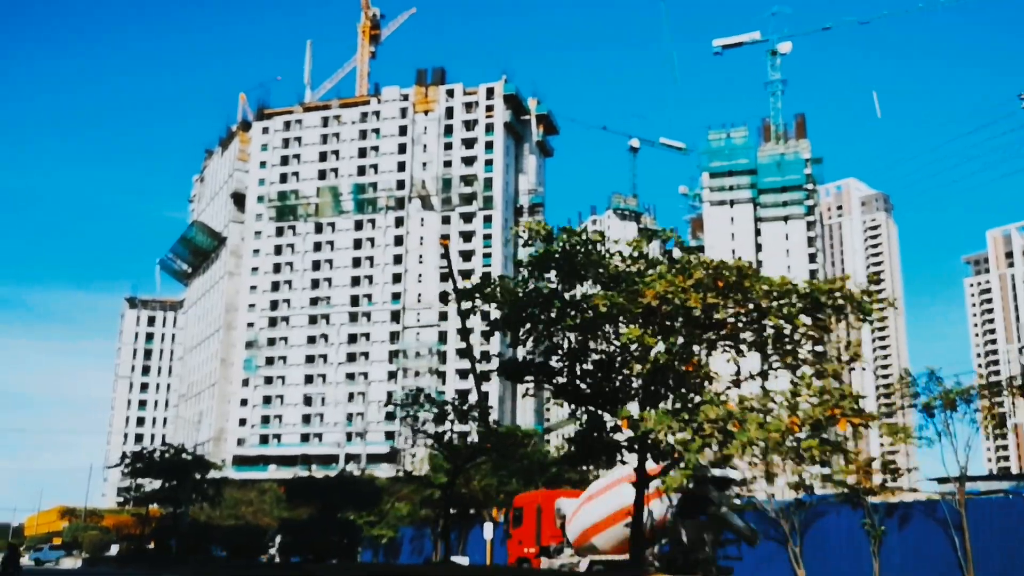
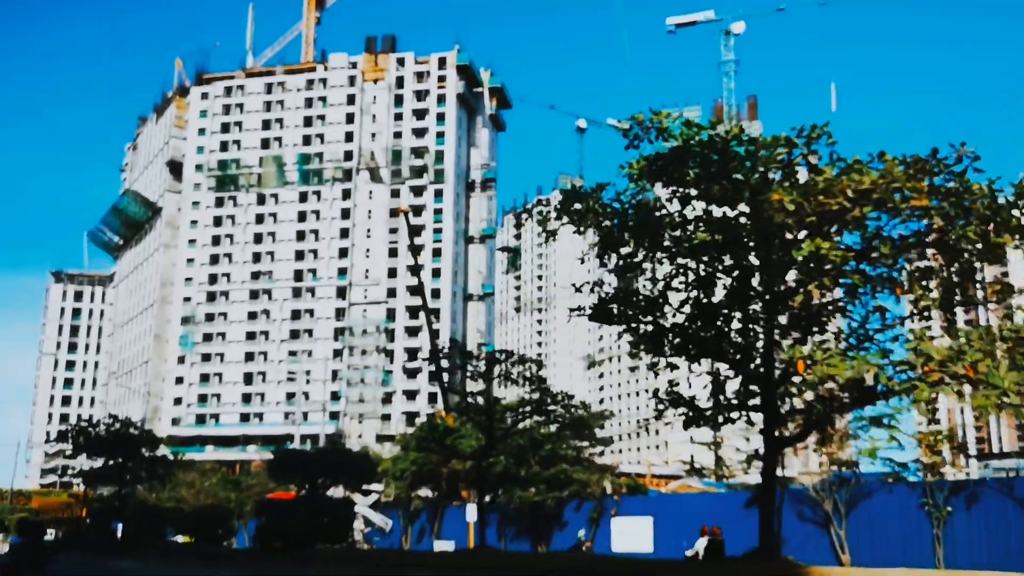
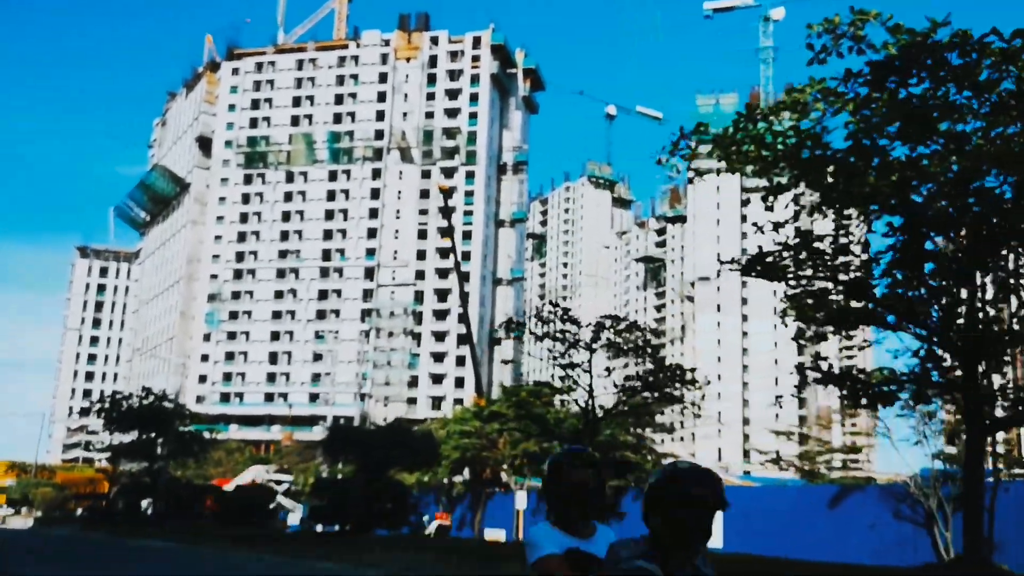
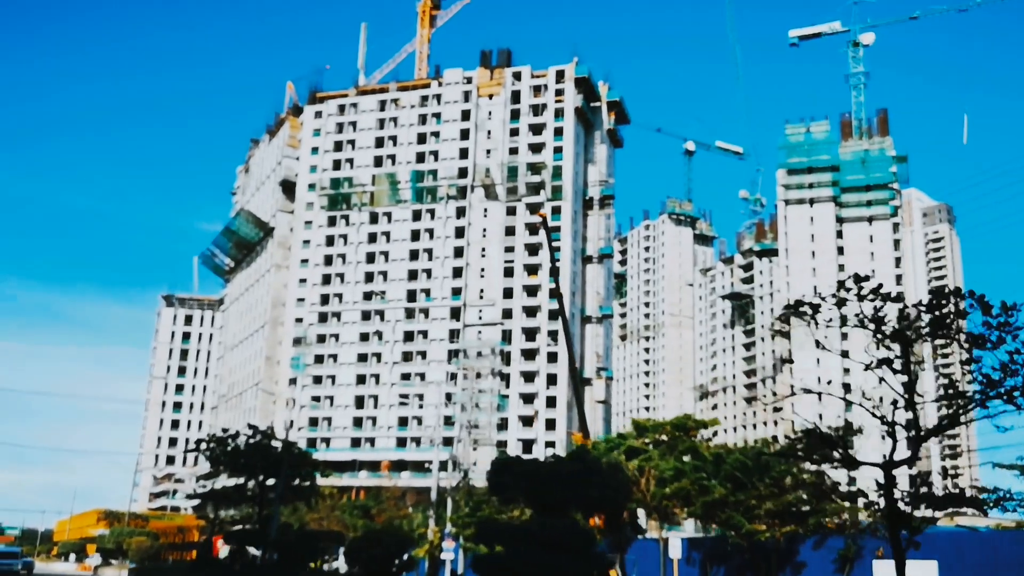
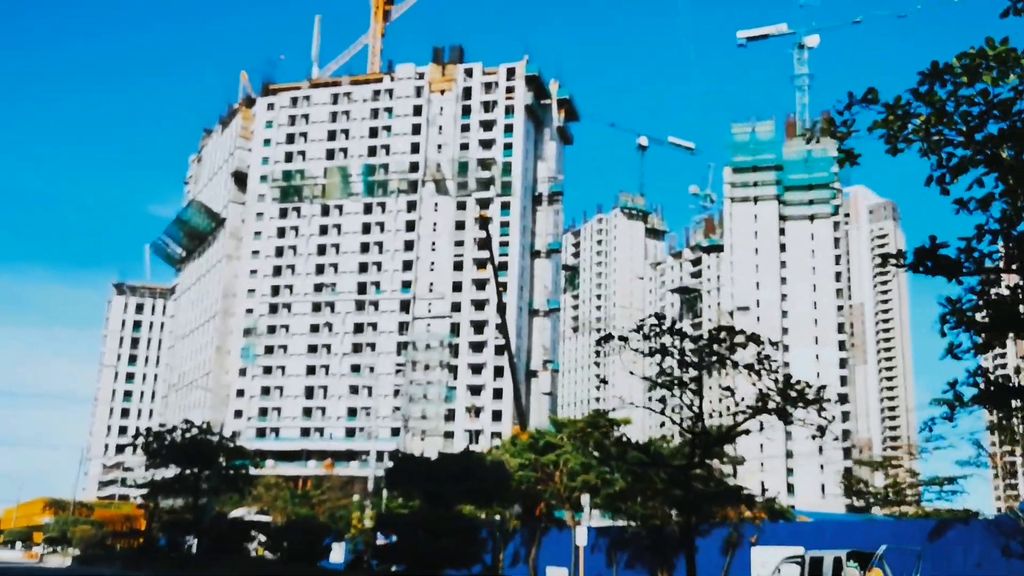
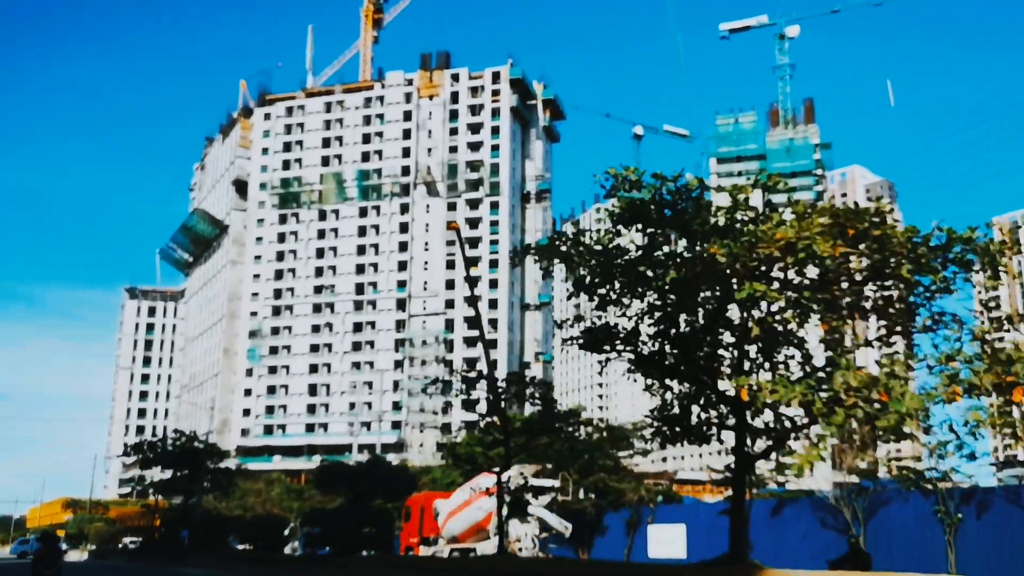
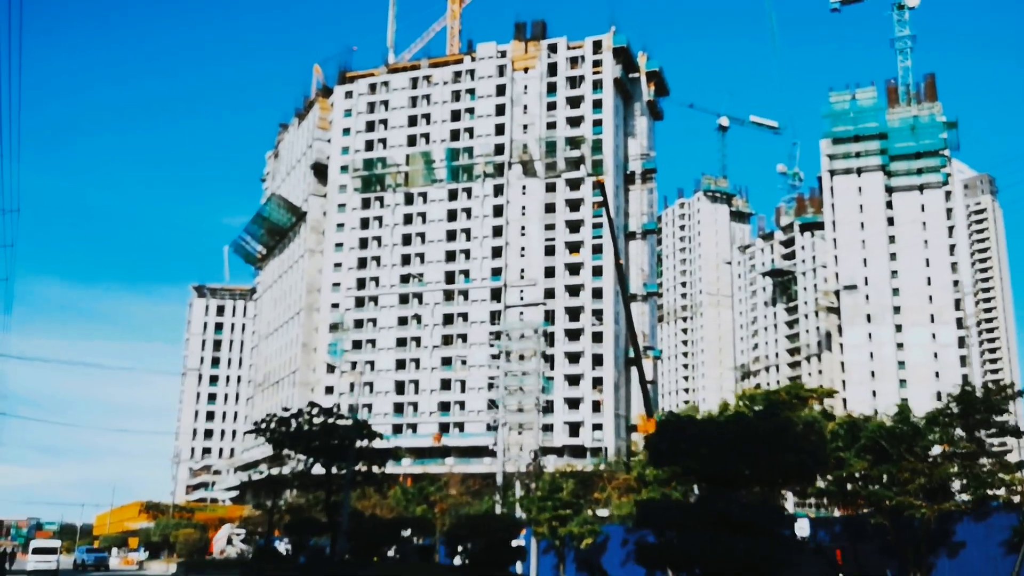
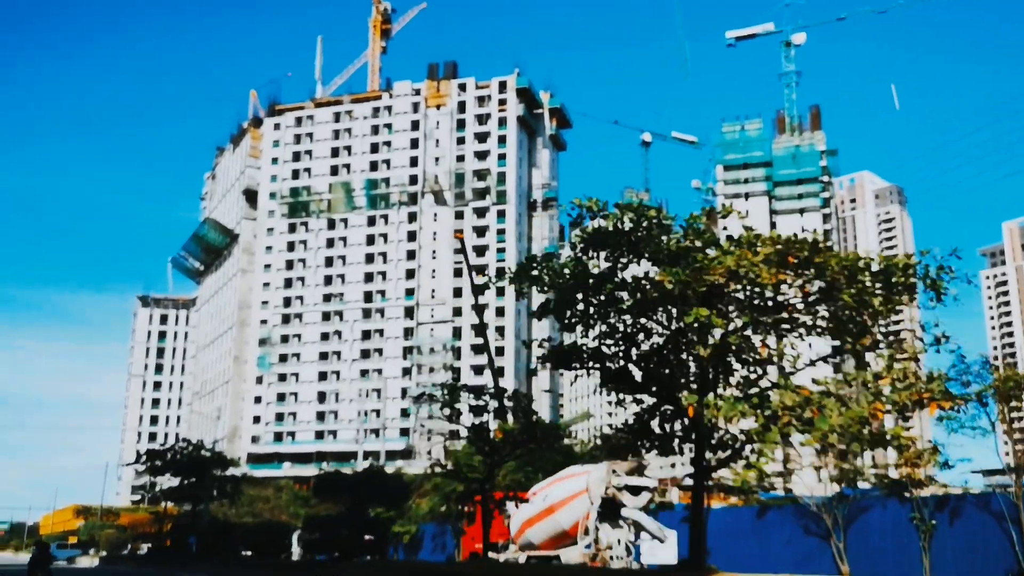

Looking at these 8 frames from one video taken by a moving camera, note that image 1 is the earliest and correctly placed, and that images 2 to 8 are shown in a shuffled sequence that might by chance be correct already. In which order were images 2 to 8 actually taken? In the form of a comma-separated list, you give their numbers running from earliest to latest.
8, 6, 2, 3, 5, 4, 7
